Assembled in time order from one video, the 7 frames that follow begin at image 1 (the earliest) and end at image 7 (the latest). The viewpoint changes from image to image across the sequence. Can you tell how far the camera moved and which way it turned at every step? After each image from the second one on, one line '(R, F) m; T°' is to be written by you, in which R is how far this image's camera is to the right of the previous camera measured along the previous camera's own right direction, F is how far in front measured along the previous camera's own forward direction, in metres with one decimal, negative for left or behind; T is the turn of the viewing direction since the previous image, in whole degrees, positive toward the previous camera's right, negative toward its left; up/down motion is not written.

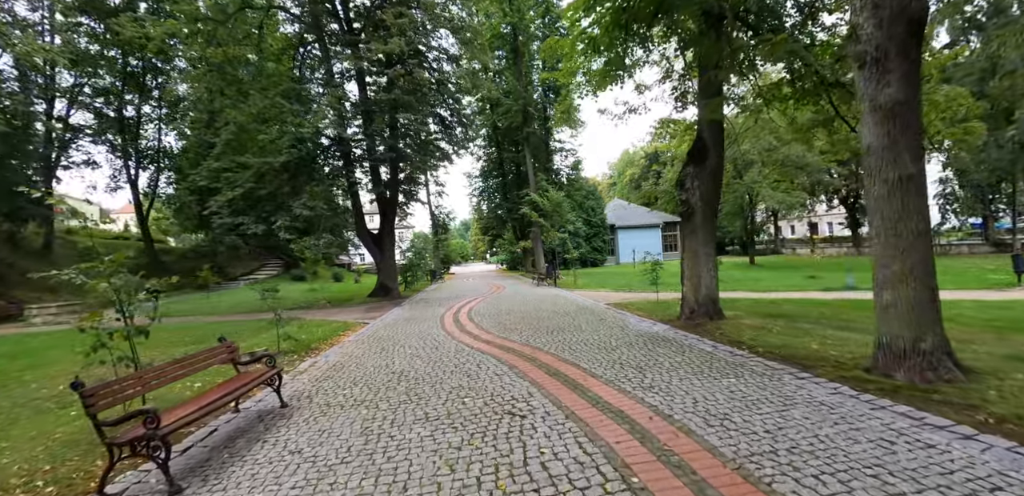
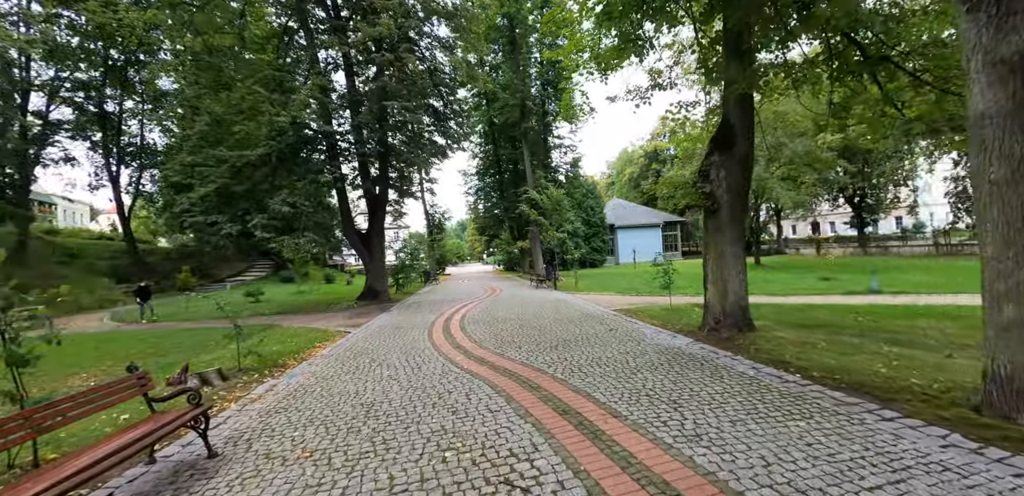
(0.0, +1.2) m; 0°
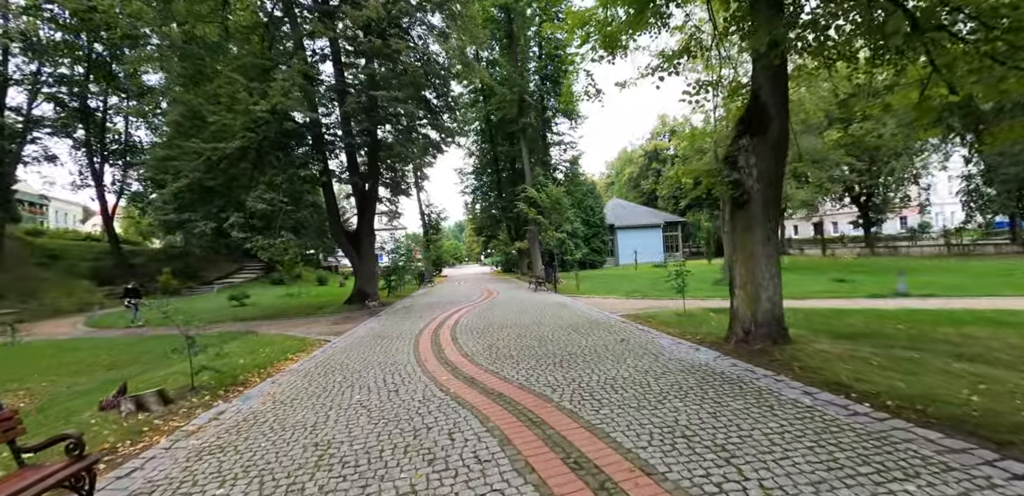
(0.0, +1.1) m; 0°
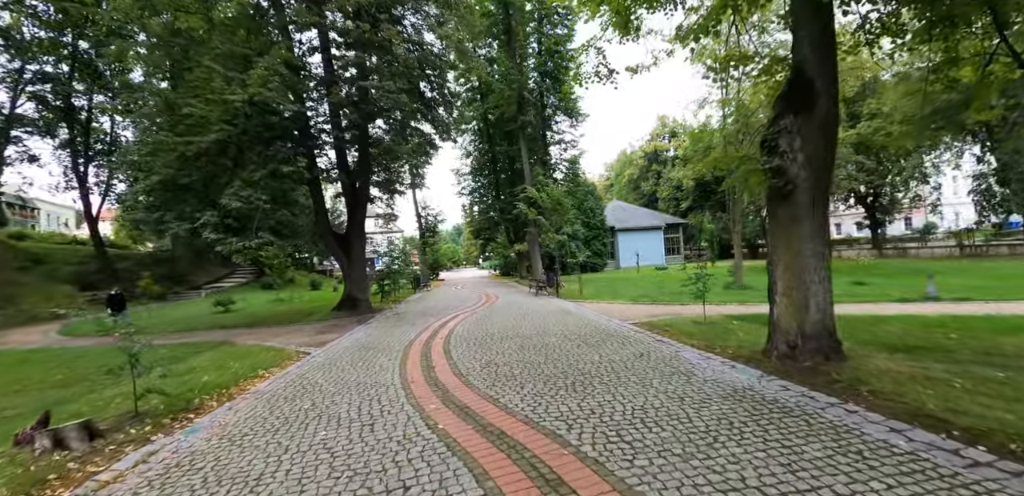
(-0.1, +1.0) m; 0°
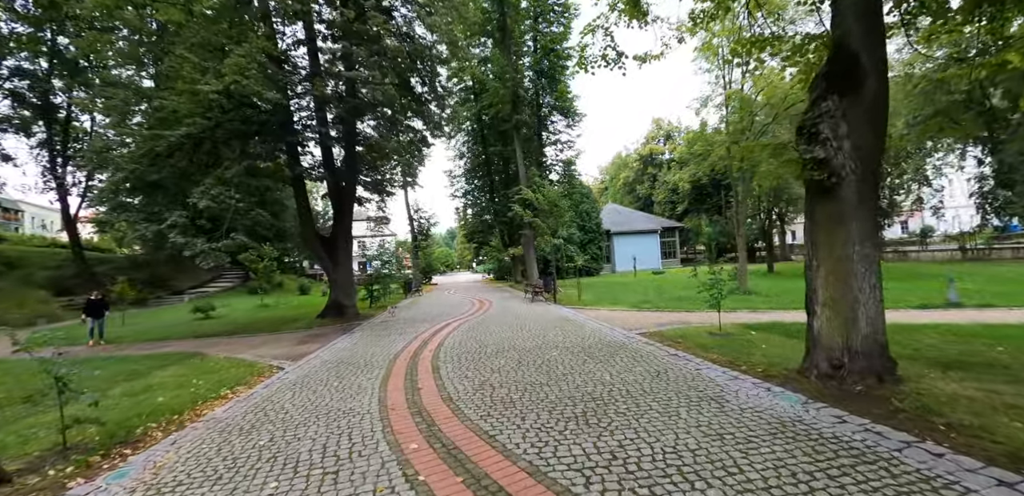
(-0.1, +0.8) m; +1°
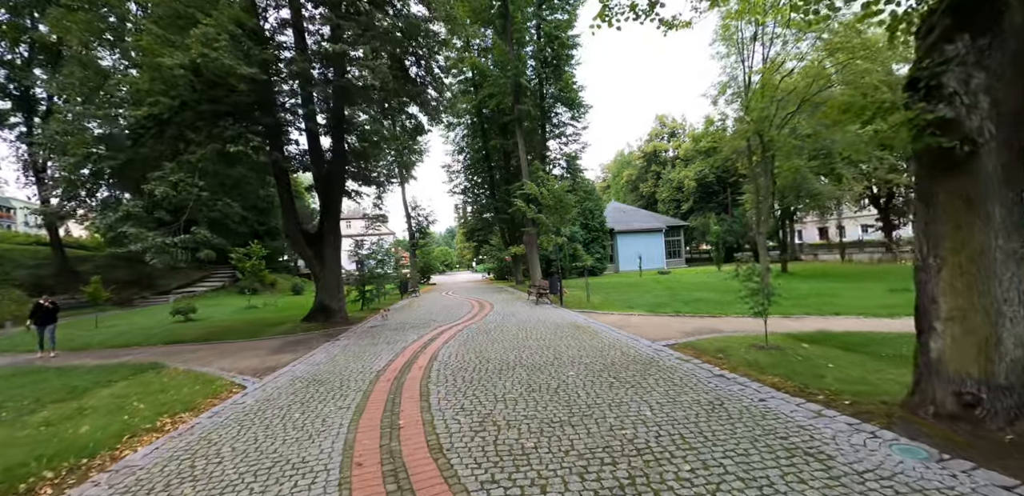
(-0.1, +1.3) m; 0°
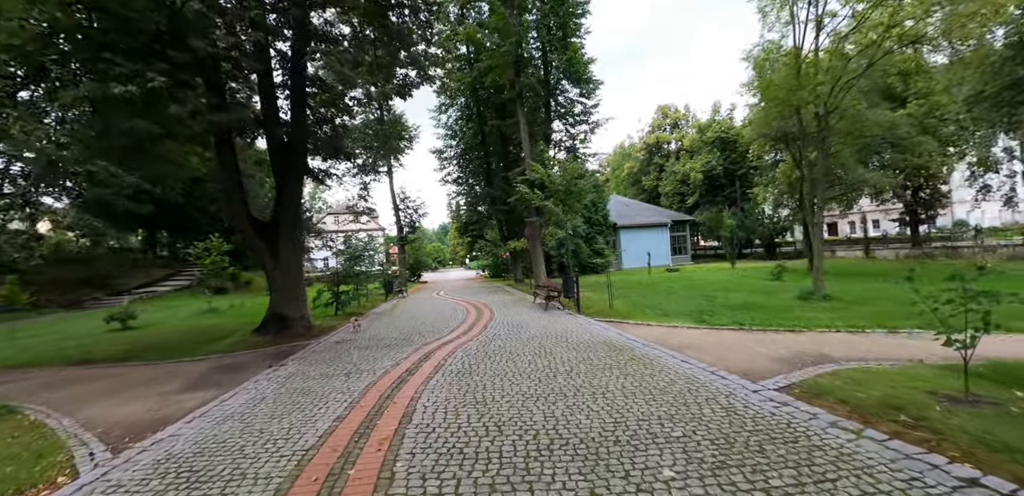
(-0.4, +2.9) m; +1°
